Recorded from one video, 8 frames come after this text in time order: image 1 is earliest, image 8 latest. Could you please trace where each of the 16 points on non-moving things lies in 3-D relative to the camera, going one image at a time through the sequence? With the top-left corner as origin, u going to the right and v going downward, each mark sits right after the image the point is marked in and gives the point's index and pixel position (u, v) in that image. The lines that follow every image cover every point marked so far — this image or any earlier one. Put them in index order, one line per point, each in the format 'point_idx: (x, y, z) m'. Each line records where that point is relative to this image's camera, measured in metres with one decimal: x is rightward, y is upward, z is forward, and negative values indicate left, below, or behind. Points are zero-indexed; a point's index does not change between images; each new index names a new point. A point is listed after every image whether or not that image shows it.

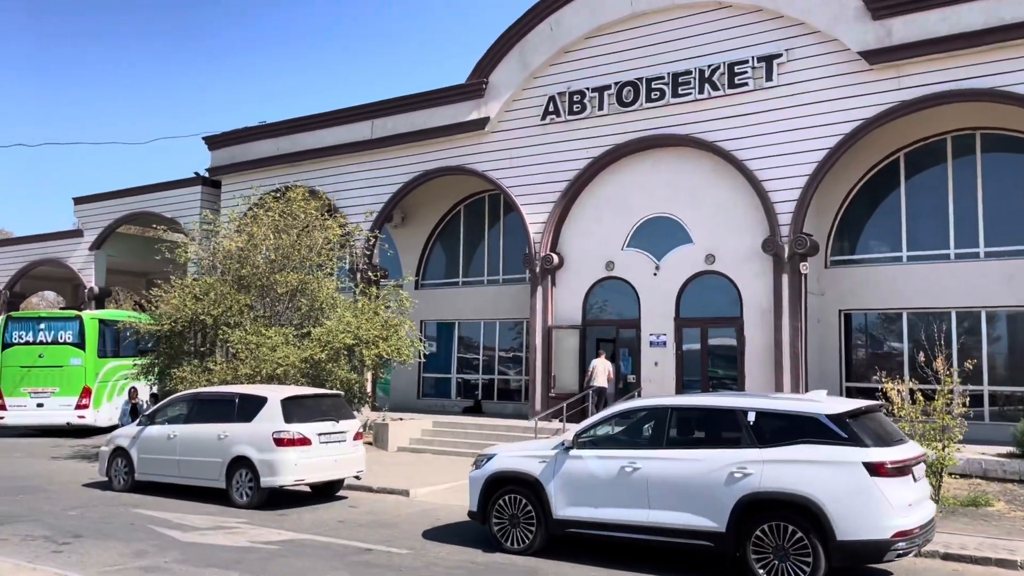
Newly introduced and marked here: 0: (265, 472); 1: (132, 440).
0: (-3.0, -2.3, +10.2) m
1: (-5.3, -2.1, +11.8) m
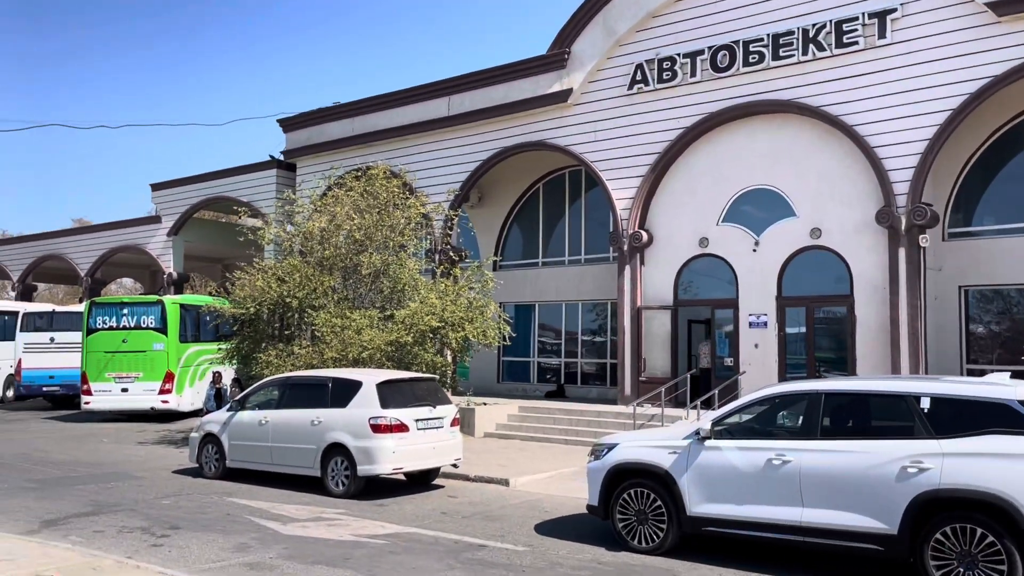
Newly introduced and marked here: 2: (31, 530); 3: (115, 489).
0: (-1.8, -2.0, +9.7) m
1: (-3.9, -1.9, +11.4) m
2: (-4.5, -2.3, +7.8) m
3: (-5.0, -2.5, +10.5) m
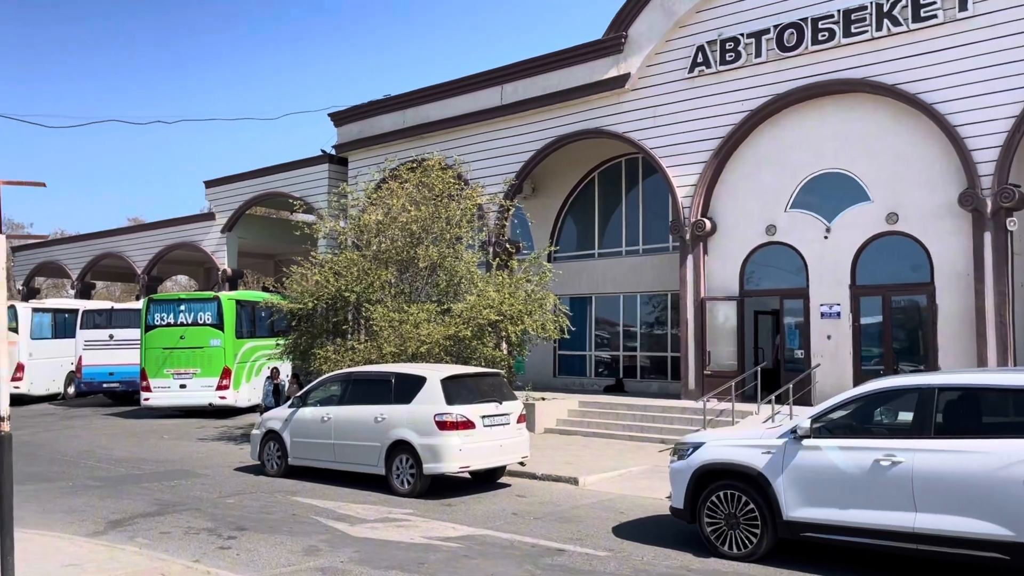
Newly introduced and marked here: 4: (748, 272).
0: (-1.0, -1.9, +9.4) m
1: (-3.1, -1.8, +11.2) m
2: (-3.8, -2.2, +7.7) m
3: (-4.1, -2.5, +10.3) m
4: (+4.7, +0.3, +16.4) m
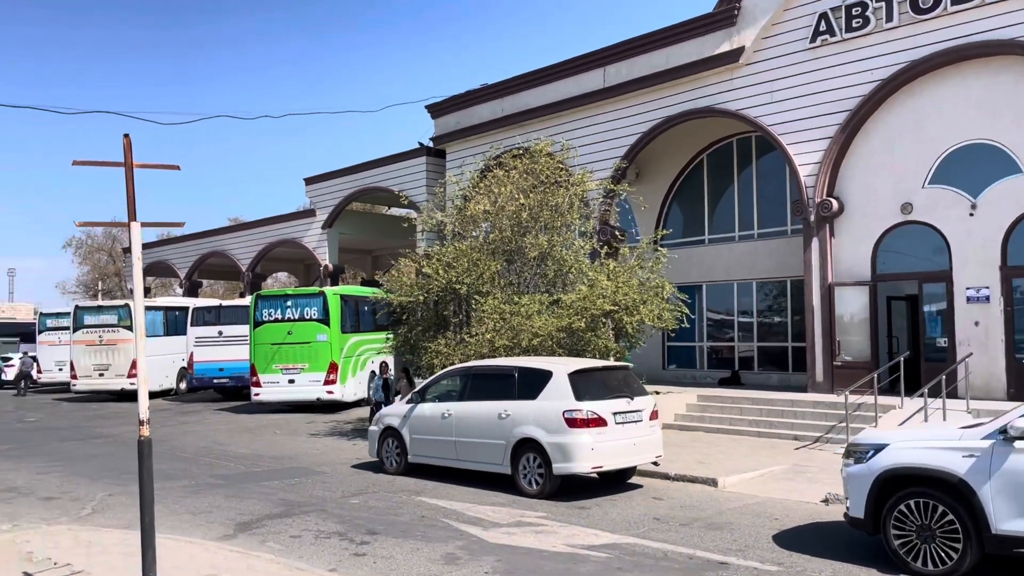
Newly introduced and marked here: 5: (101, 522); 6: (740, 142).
0: (+0.5, -1.8, +8.8) m
1: (-1.4, -1.7, +10.8) m
2: (-2.5, -2.2, +7.4) m
3: (-2.6, -2.4, +10.1) m
4: (+6.7, +0.6, +15.2) m
5: (-4.0, -2.3, +8.1) m
6: (+5.3, +3.4, +19.2) m
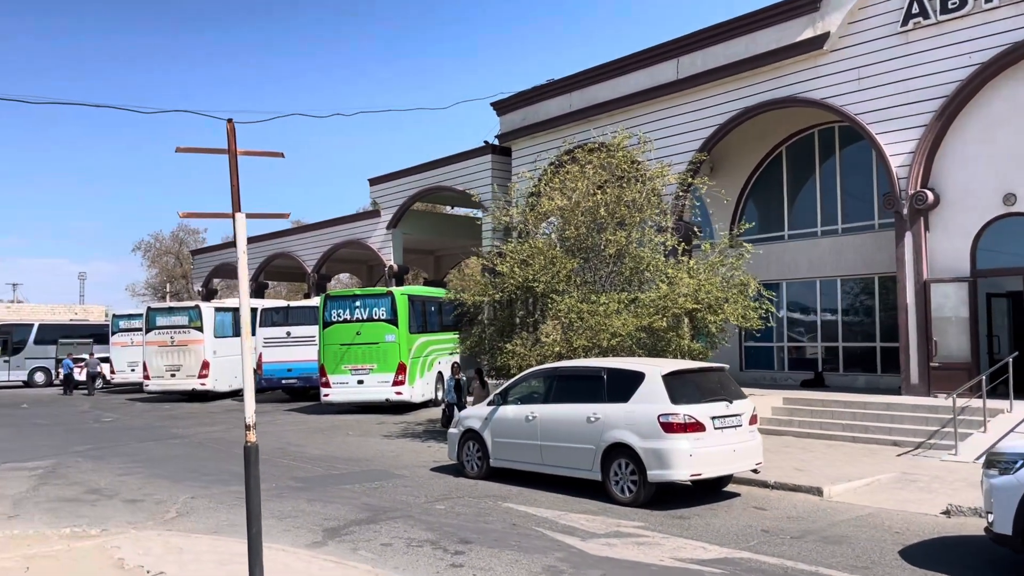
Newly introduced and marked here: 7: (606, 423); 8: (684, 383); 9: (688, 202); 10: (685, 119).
0: (+1.4, -1.8, +8.4) m
1: (-0.4, -1.7, +10.5) m
2: (-1.7, -2.2, +7.1) m
3: (-1.5, -2.4, +9.8) m
4: (+8.1, +0.7, +14.4) m
5: (-3.1, -2.2, +7.9) m
6: (+6.8, +3.4, +18.4) m
7: (+1.0, -1.4, +8.9) m
8: (+1.8, -1.0, +8.7) m
9: (+3.2, +1.5, +15.0) m
10: (+3.8, +3.7, +18.5) m
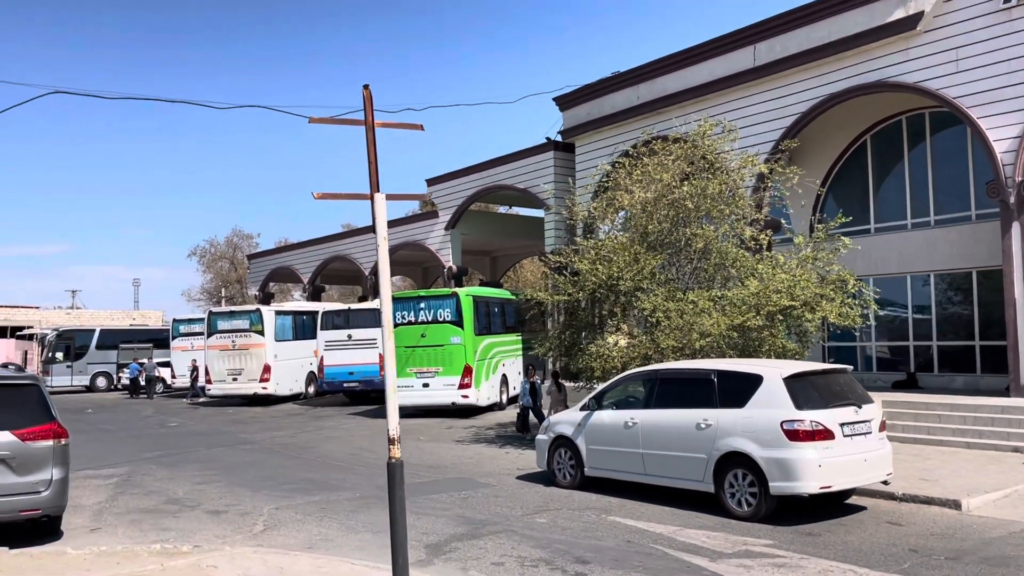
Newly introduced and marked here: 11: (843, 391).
0: (+2.4, -1.7, +7.7) m
1: (+0.8, -1.7, +9.9) m
2: (-0.7, -2.2, +6.6) m
3: (-0.4, -2.4, +9.3) m
4: (+9.4, +0.8, +13.3) m
5: (-2.1, -2.2, +7.4) m
6: (+8.3, +3.5, +17.4) m
7: (+2.0, -1.4, +8.2) m
8: (+2.8, -1.0, +7.9) m
9: (+4.5, +1.6, +14.2) m
10: (+5.3, +3.8, +17.6) m
11: (+3.2, -1.0, +8.1) m
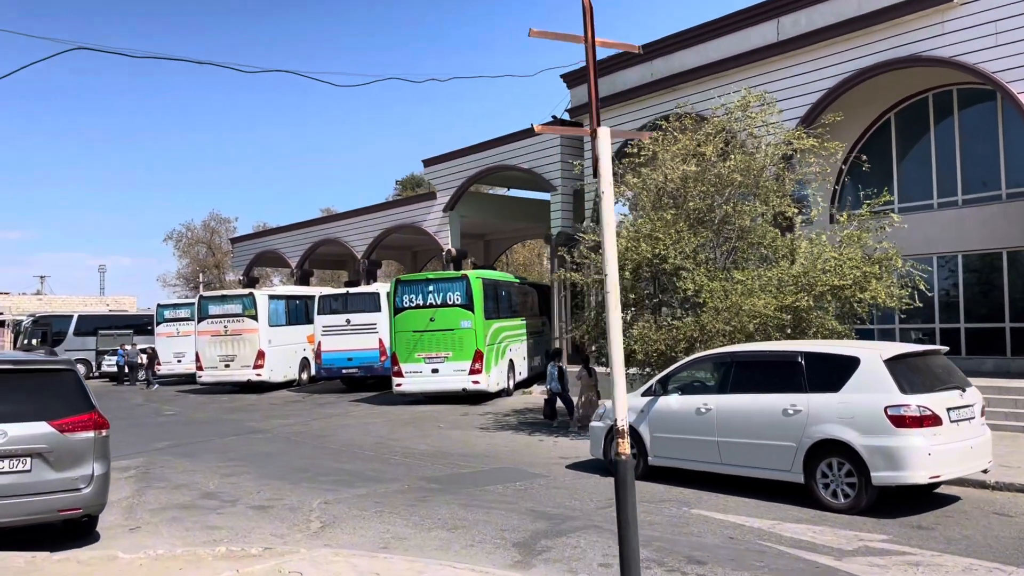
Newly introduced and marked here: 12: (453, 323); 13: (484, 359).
0: (+3.1, -1.5, +7.1) m
1: (+1.4, -1.4, +9.3) m
2: (0.0, -2.0, +6.0) m
3: (+0.2, -2.1, +8.7) m
4: (+9.9, +1.1, +12.9) m
5: (-1.3, -2.0, +6.7) m
6: (+8.7, +3.9, +17.0) m
7: (+2.7, -1.2, +7.6) m
8: (+3.5, -0.7, +7.4) m
9: (+5.0, +1.9, +13.7) m
10: (+5.7, +4.2, +17.1) m
11: (+3.9, -0.8, +7.6) m
12: (-1.4, -0.8, +19.7) m
13: (-0.6, -1.7, +19.6) m
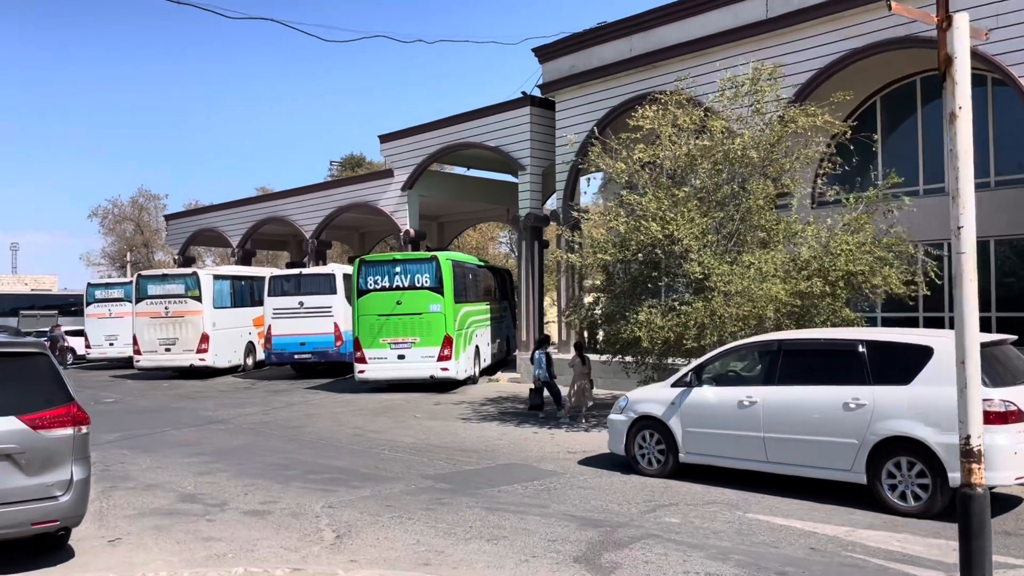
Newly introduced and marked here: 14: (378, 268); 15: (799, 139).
0: (+3.5, -1.4, +6.5) m
1: (+1.6, -1.2, +8.5) m
2: (+0.5, -1.8, +5.1) m
3: (+0.5, -1.9, +7.8) m
4: (+9.8, +1.2, +12.8) m
5: (-0.9, -1.8, +5.8) m
6: (+8.3, +4.1, +16.7) m
7: (+3.1, -1.0, +7.0) m
8: (+3.9, -0.6, +6.8) m
9: (+4.9, +2.1, +13.1) m
10: (+5.3, +4.4, +16.6) m
11: (+4.2, -0.7, +7.0) m
12: (-2.0, -0.4, +18.7) m
13: (-1.3, -1.3, +18.7) m
14: (-3.1, +0.4, +19.0) m
15: (+4.3, +2.3, +13.2) m
